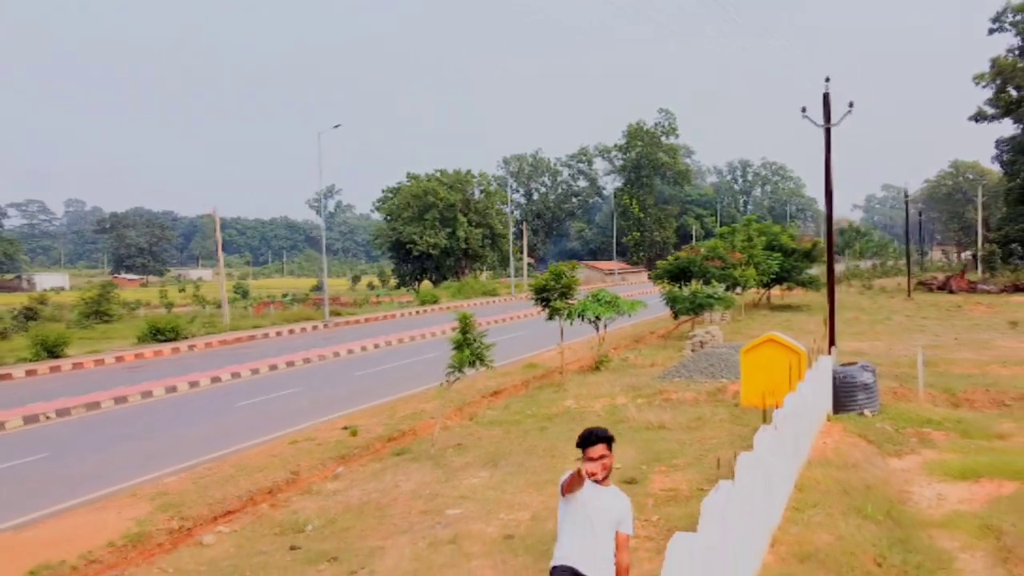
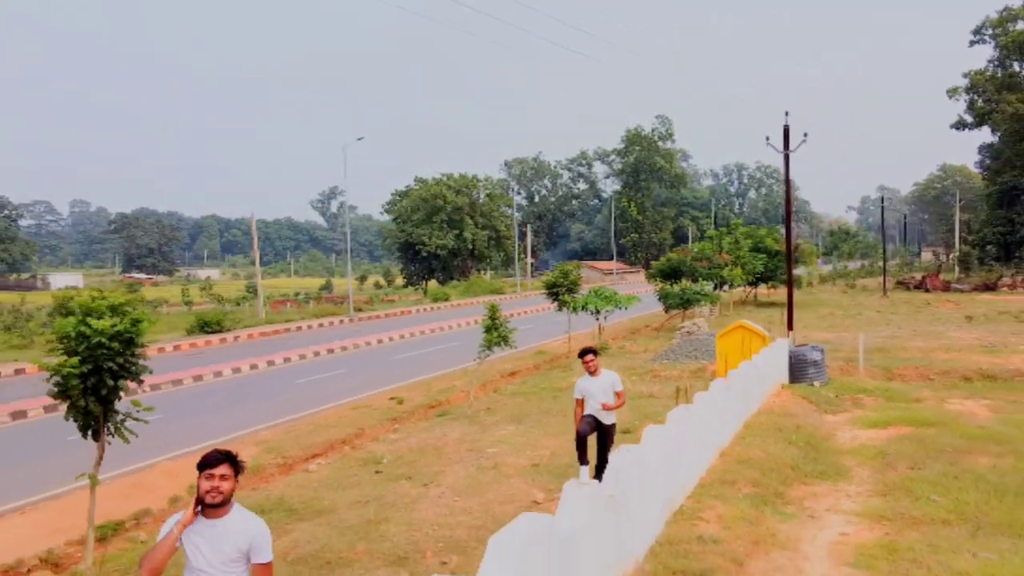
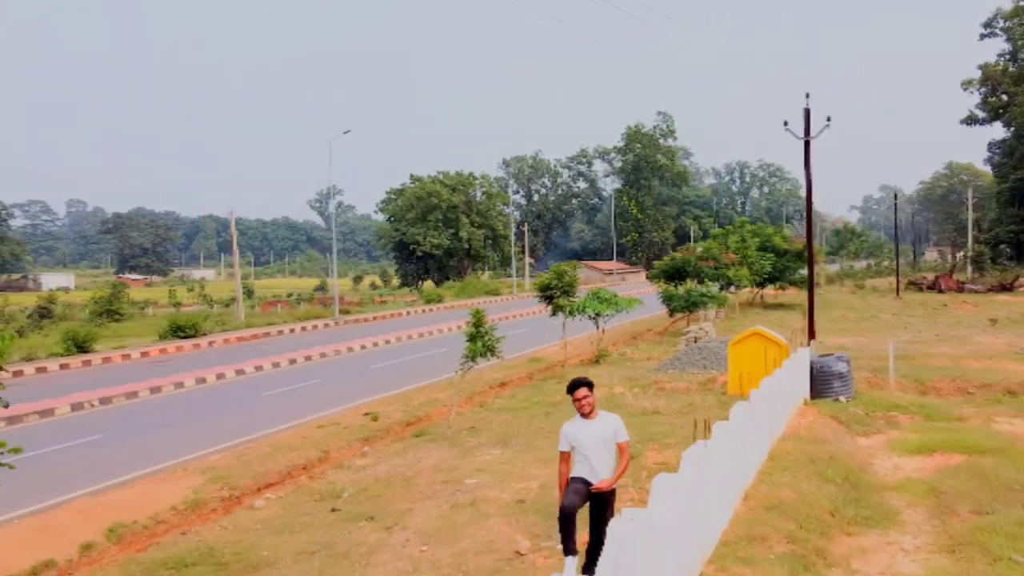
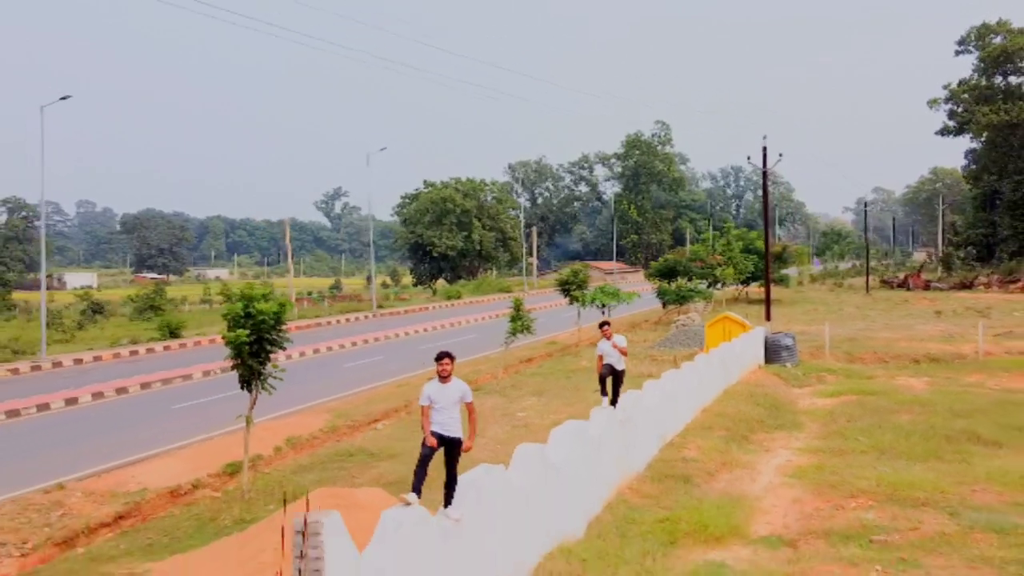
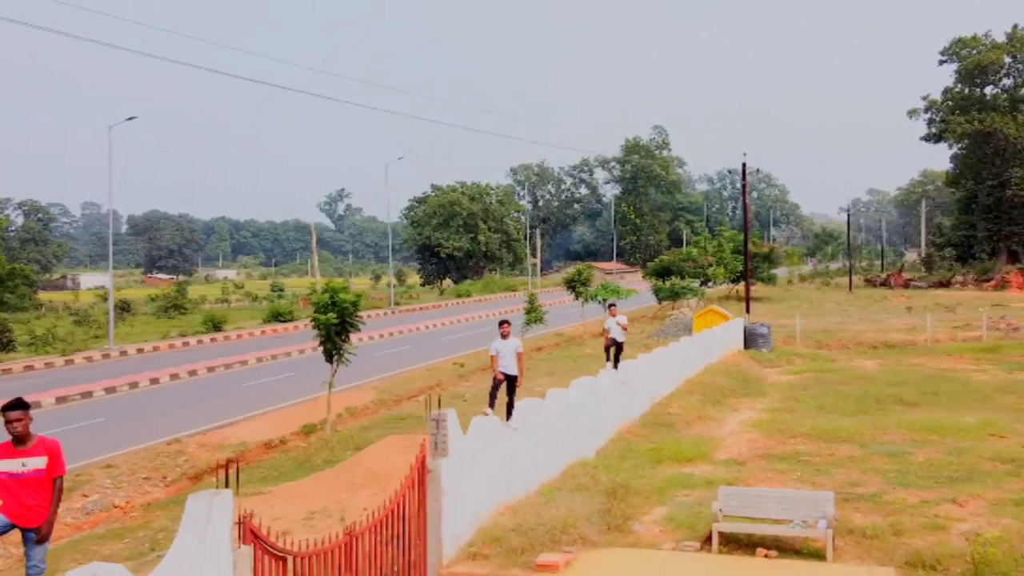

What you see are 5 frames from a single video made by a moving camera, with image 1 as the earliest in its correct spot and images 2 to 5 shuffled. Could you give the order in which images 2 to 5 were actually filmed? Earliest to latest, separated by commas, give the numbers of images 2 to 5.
3, 2, 4, 5
